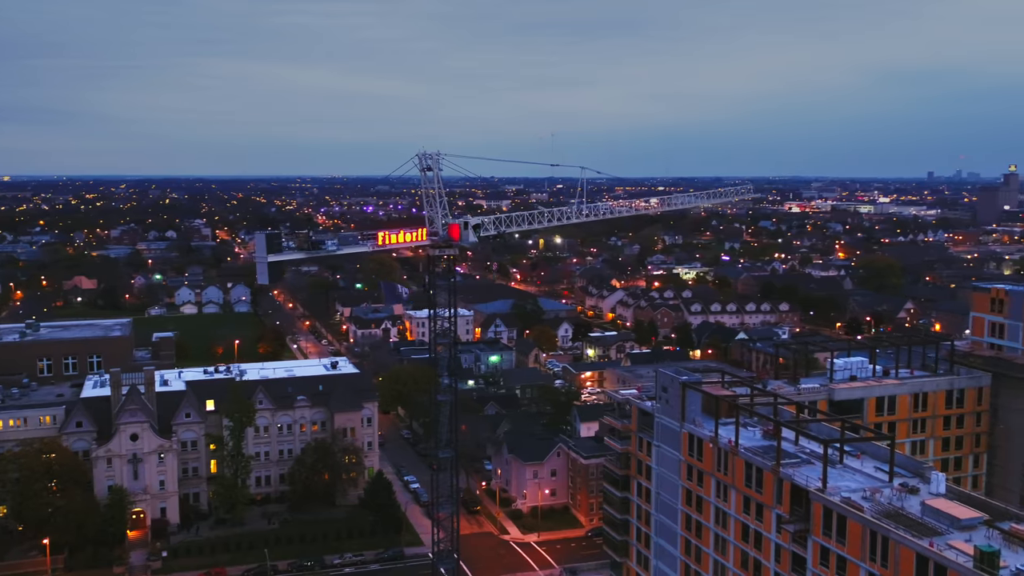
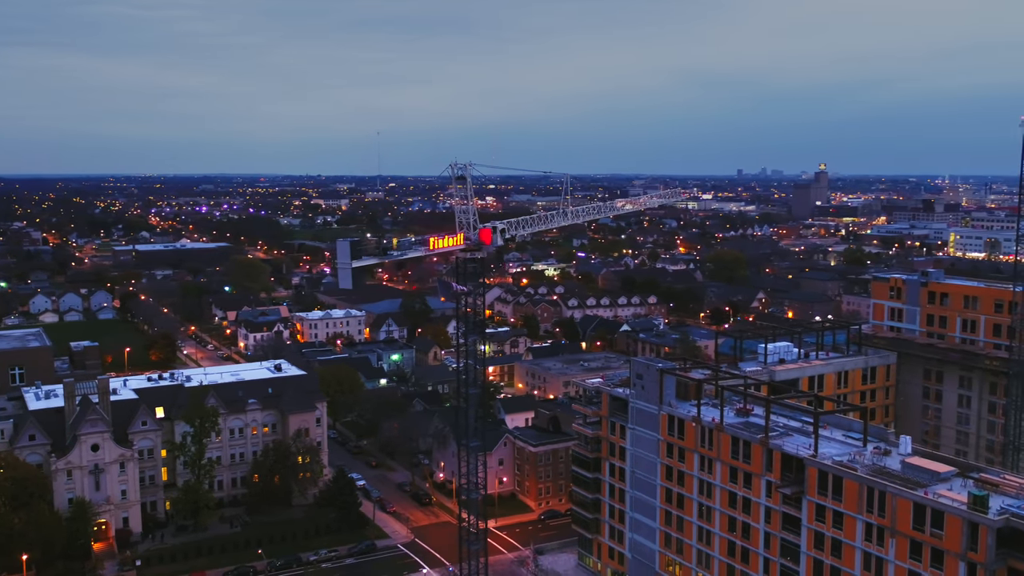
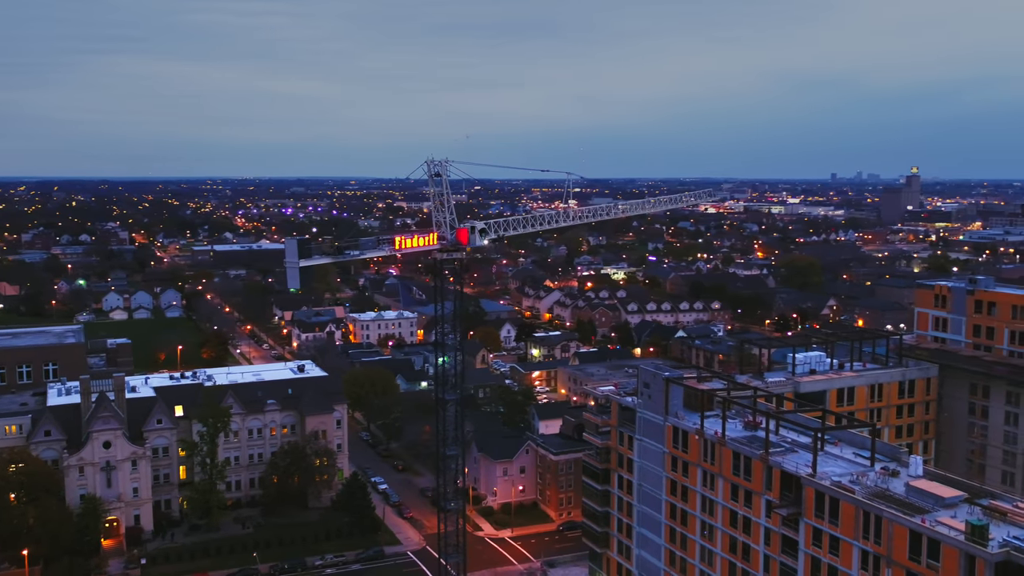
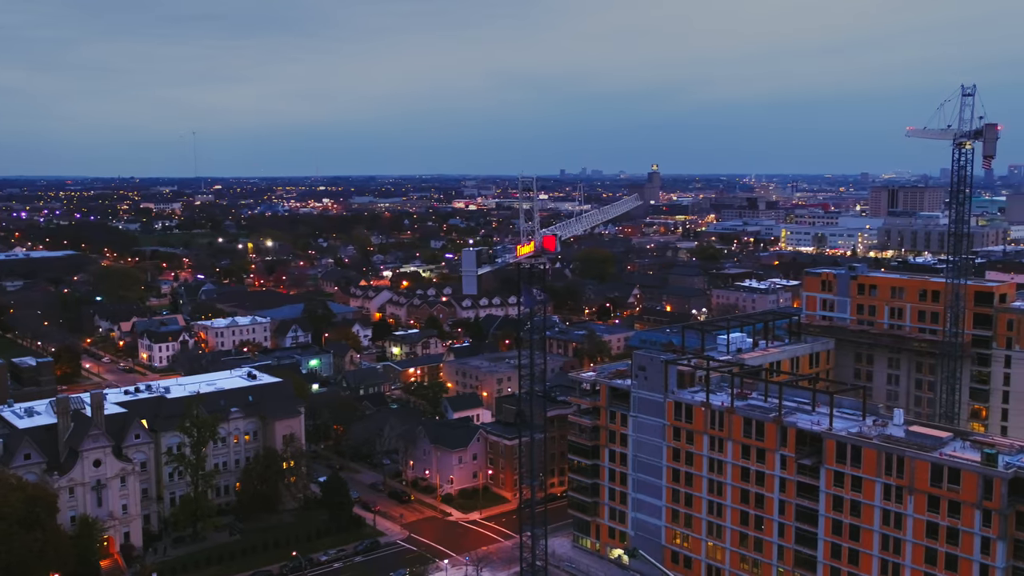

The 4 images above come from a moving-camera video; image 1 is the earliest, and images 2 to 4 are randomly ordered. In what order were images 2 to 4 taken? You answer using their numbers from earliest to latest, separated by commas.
3, 2, 4
